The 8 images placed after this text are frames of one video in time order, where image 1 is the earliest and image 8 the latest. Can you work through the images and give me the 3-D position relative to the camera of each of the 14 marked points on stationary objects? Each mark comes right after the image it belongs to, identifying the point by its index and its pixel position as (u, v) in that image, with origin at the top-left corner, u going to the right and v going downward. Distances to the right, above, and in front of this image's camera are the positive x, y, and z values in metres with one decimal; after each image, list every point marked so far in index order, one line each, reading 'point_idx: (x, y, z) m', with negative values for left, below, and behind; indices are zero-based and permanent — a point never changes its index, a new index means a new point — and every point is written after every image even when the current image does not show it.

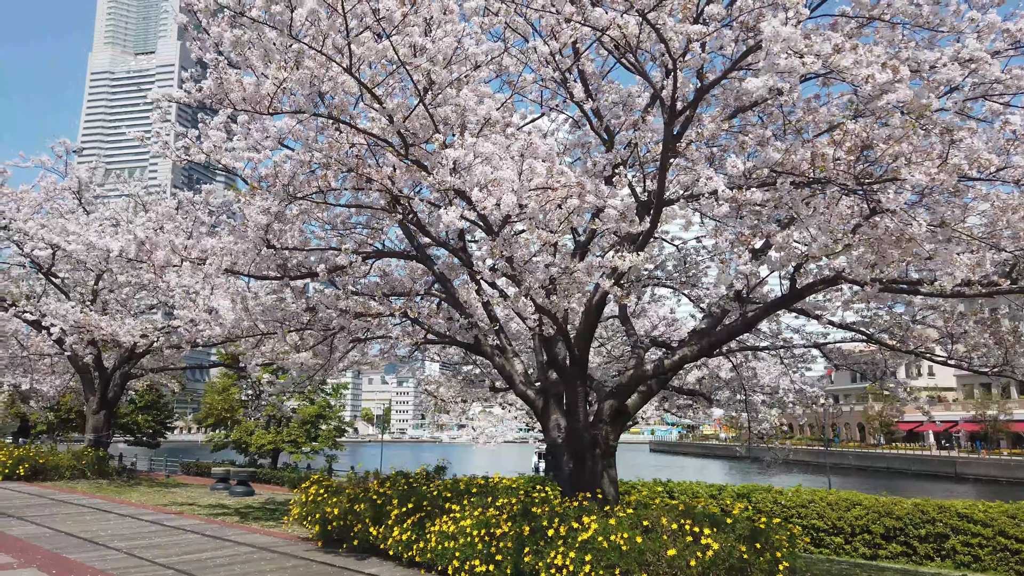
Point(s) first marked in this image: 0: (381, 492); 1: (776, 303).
0: (-1.3, -2.0, +7.6) m
1: (+2.4, -0.1, +7.1) m
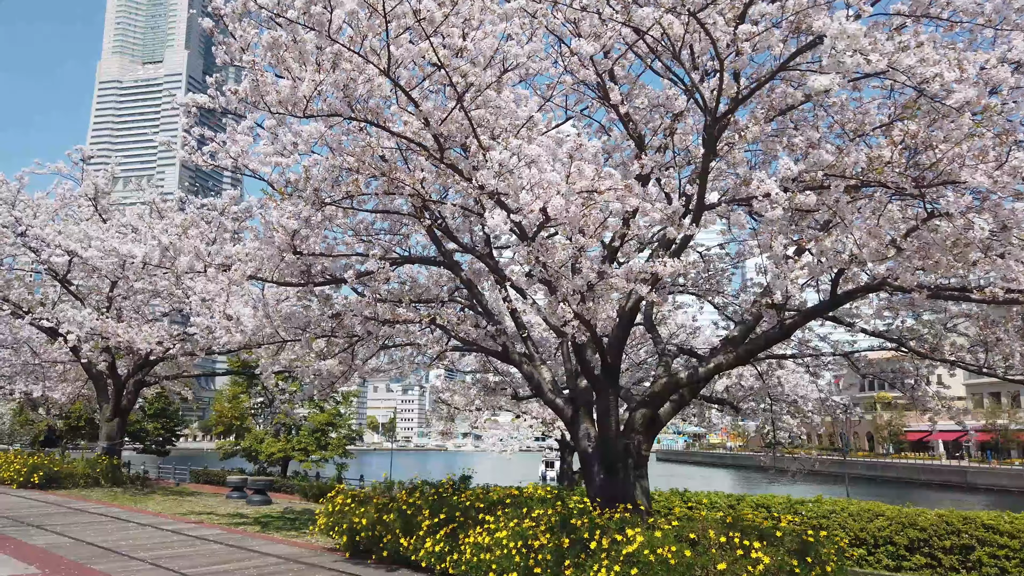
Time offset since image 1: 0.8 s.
0: (-1.0, -2.1, +7.4) m
1: (+2.7, -0.2, +6.9) m
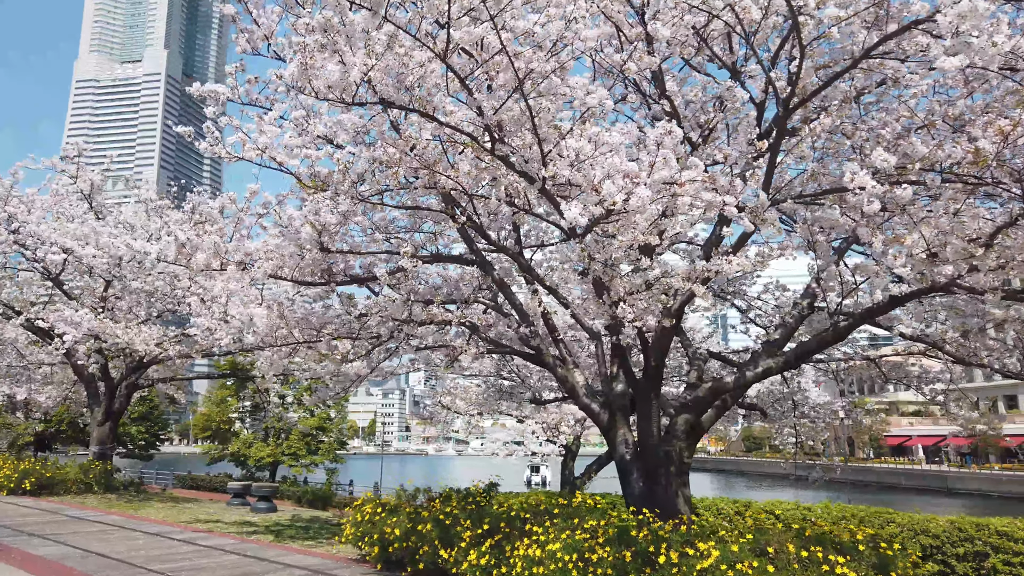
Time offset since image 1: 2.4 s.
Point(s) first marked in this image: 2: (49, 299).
0: (-0.6, -2.1, +7.1) m
1: (+3.1, -0.2, +6.7) m
2: (-9.8, -0.2, +16.4) m
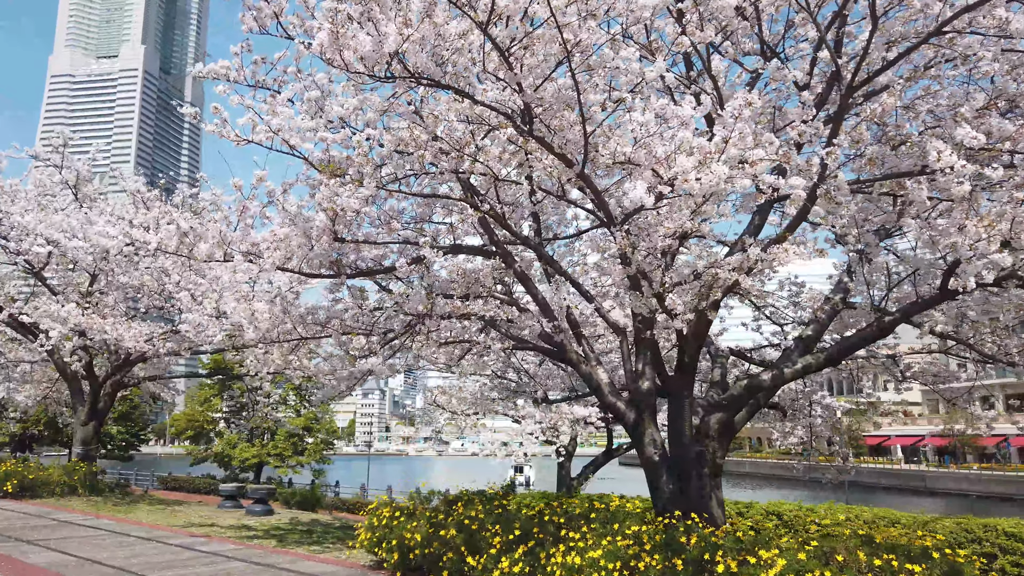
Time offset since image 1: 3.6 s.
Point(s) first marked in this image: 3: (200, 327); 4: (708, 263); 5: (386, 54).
0: (-0.3, -2.0, +6.7) m
1: (+3.4, -0.2, +6.4) m
2: (-9.8, -0.1, +15.8) m
3: (-5.7, -0.7, +14.0) m
4: (+1.4, +0.2, +5.6) m
5: (-0.8, +1.6, +5.1) m
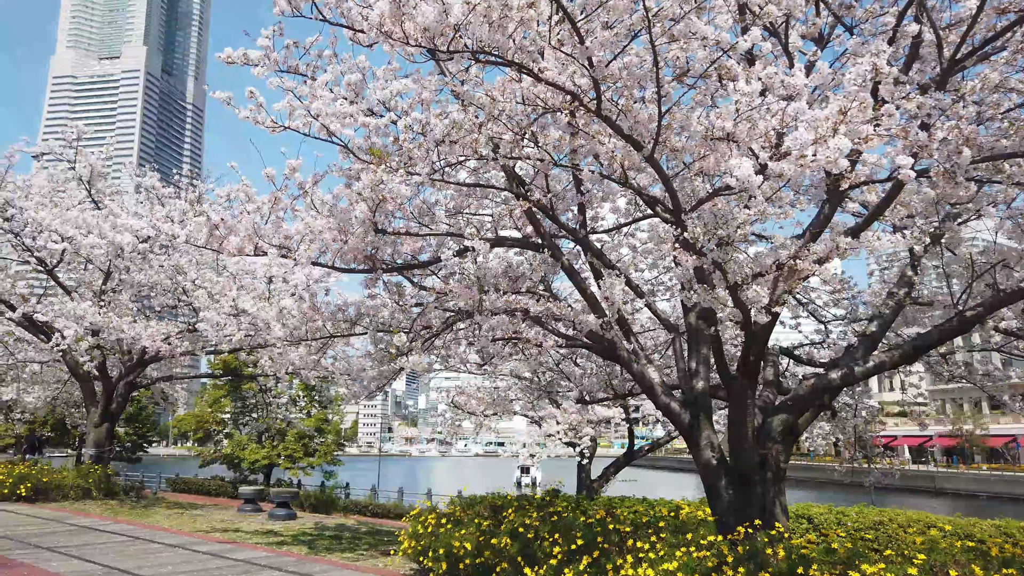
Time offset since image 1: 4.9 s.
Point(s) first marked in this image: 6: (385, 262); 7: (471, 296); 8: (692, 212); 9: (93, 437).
0: (+0.1, -1.9, +6.3) m
1: (+3.8, -0.1, +6.0) m
2: (-9.3, -0.1, +15.4) m
3: (-5.2, -0.6, +13.6) m
4: (+1.9, +0.2, +5.3) m
5: (-0.4, +1.6, +4.7) m
6: (-1.3, +0.3, +7.9) m
7: (-0.4, -0.1, +7.2) m
8: (+1.3, +0.5, +5.6) m
9: (-8.7, -3.1, +16.1) m
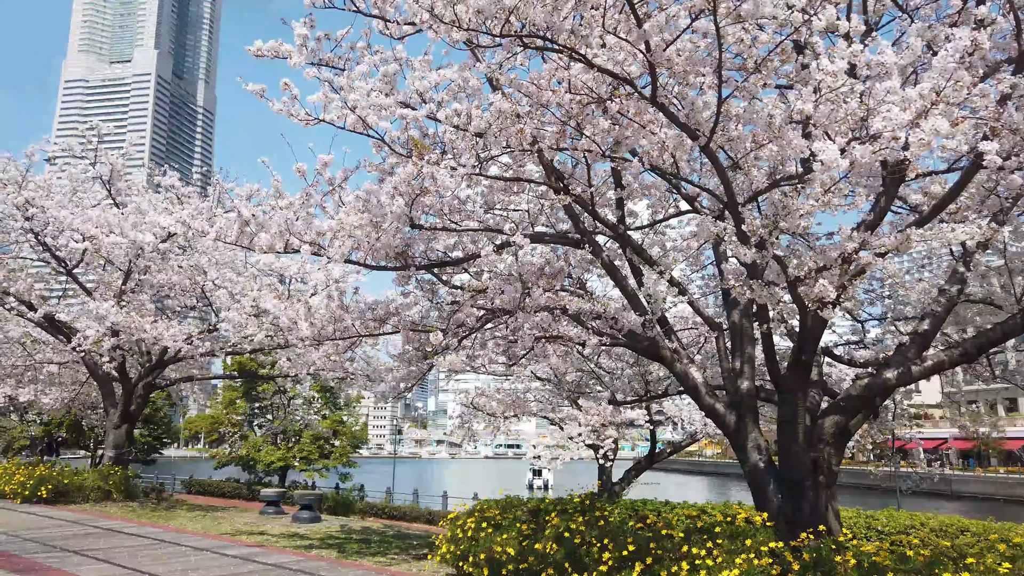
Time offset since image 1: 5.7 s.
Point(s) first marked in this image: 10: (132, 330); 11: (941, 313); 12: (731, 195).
0: (+0.5, -1.9, +6.1) m
1: (+4.2, -0.1, +5.8) m
2: (-8.9, -0.1, +15.3) m
3: (-4.8, -0.6, +13.5) m
4: (+2.2, +0.3, +5.0) m
5: (-0.1, +1.6, +4.5) m
6: (-0.9, +0.3, +7.7) m
7: (0.0, 0.0, +7.0) m
8: (+1.6, +0.6, +5.4) m
9: (-8.3, -3.1, +16.0) m
10: (-6.6, -0.7, +13.4) m
11: (+3.8, -0.2, +6.8) m
12: (+1.5, +0.7, +5.4) m
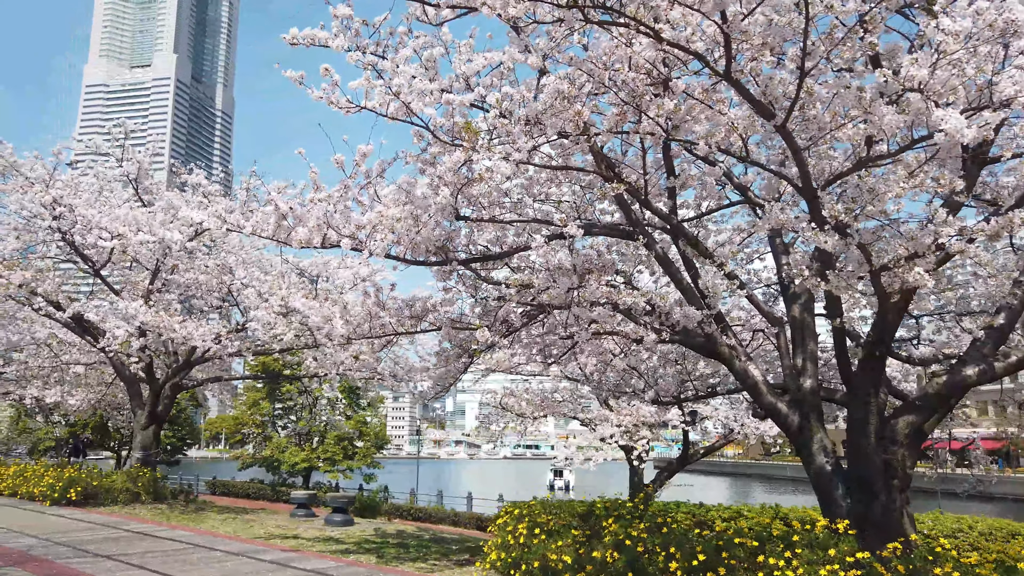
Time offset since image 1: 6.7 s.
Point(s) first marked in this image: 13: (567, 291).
0: (+0.9, -1.8, +5.8) m
1: (+4.6, 0.0, +5.3) m
2: (-8.3, -0.1, +15.2) m
3: (-4.2, -0.6, +13.3) m
4: (+2.6, +0.3, +4.6) m
5: (+0.3, +1.7, +4.2) m
6: (-0.5, +0.3, +7.4) m
7: (+0.4, 0.0, +6.6) m
8: (+2.0, +0.6, +5.0) m
9: (-7.6, -3.1, +15.8) m
10: (-6.0, -0.7, +13.2) m
11: (+4.2, -0.1, +6.4) m
12: (+1.9, +0.7, +5.1) m
13: (+0.5, 0.0, +6.8) m
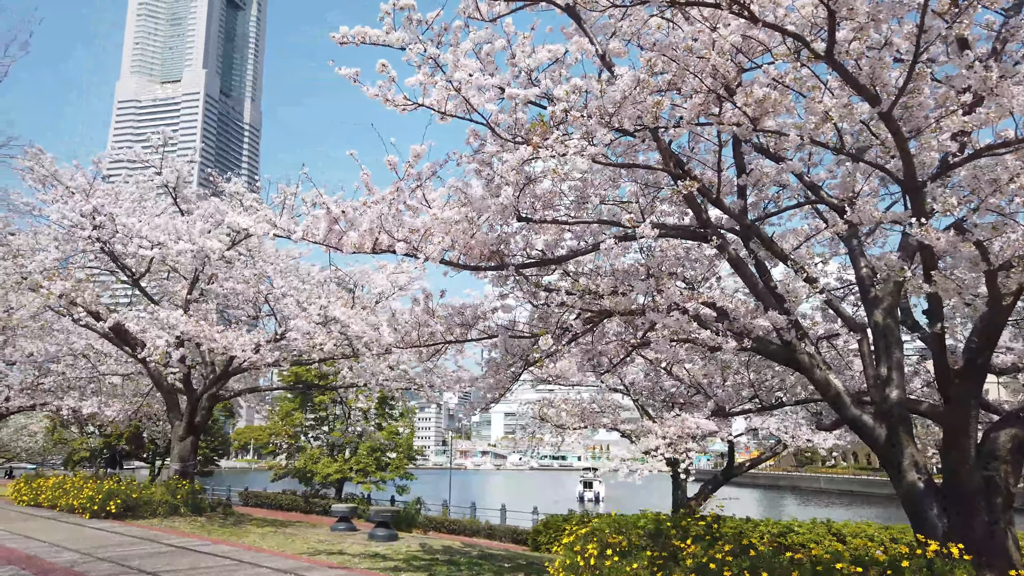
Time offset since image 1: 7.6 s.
0: (+1.4, -1.9, +5.4) m
1: (+5.1, 0.0, +4.8) m
2: (-7.5, -0.3, +15.1) m
3: (-3.5, -0.8, +13.0) m
4: (+3.1, +0.3, +4.2) m
5: (+0.7, +1.7, +3.9) m
6: (+0.1, +0.3, +7.1) m
7: (+0.9, 0.0, +6.3) m
8: (+2.5, +0.6, +4.6) m
9: (-6.8, -3.3, +15.7) m
10: (-5.3, -0.9, +13.0) m
11: (+4.8, -0.2, +5.9) m
12: (+2.4, +0.7, +4.7) m
13: (+1.0, -0.1, +6.4) m
